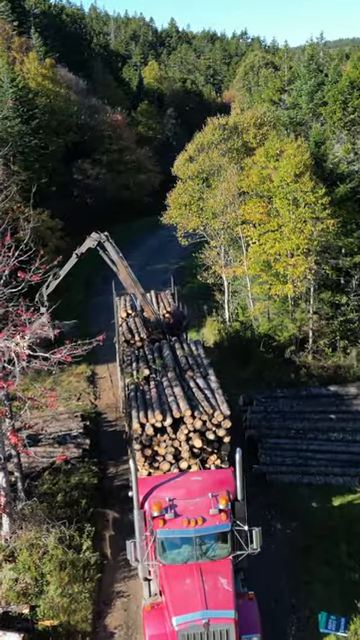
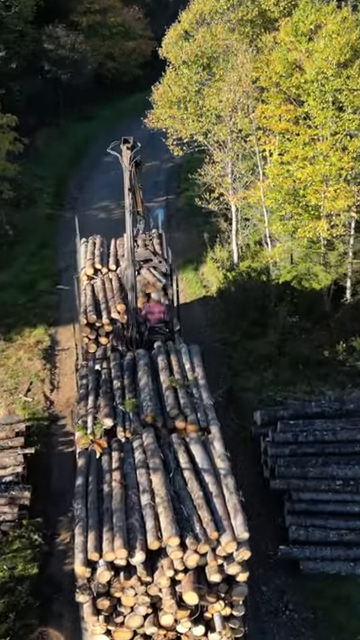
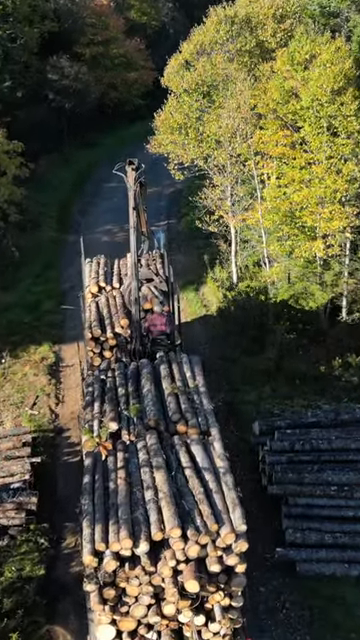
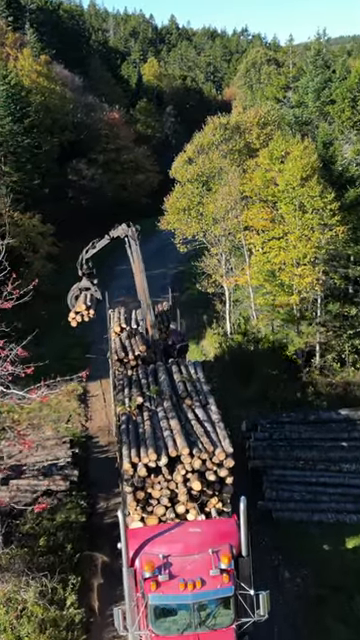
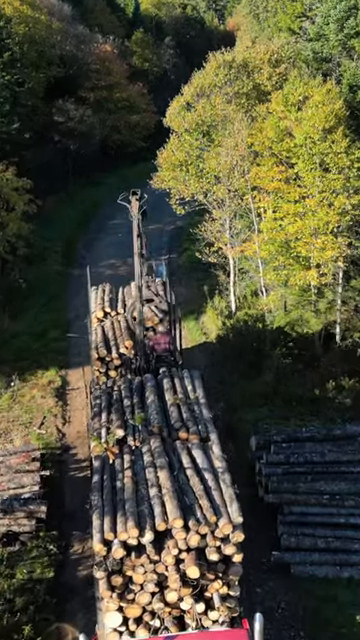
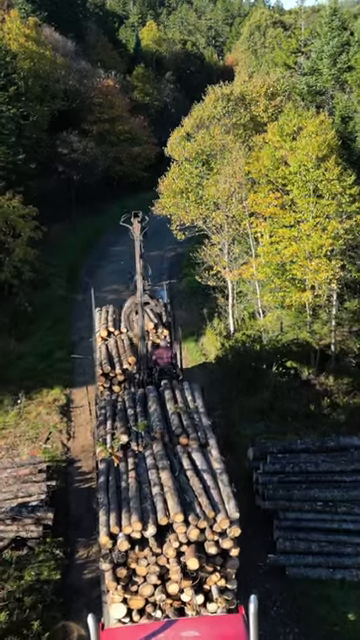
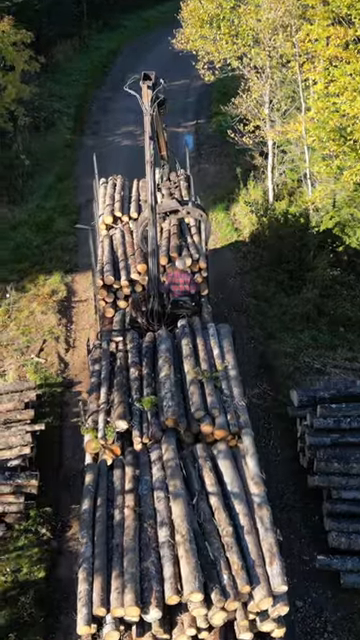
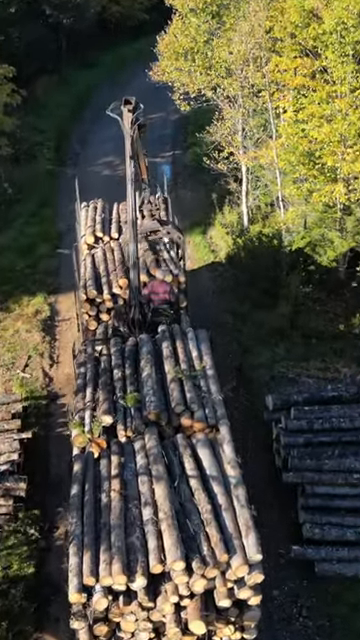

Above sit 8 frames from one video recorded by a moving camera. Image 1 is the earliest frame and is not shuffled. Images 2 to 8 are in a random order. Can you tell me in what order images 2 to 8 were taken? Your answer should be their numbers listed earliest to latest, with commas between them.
4, 6, 5, 3, 2, 8, 7
